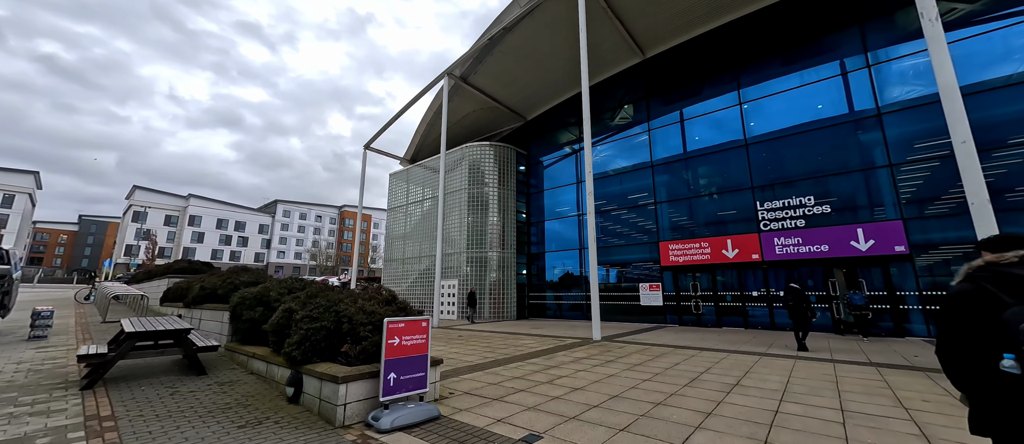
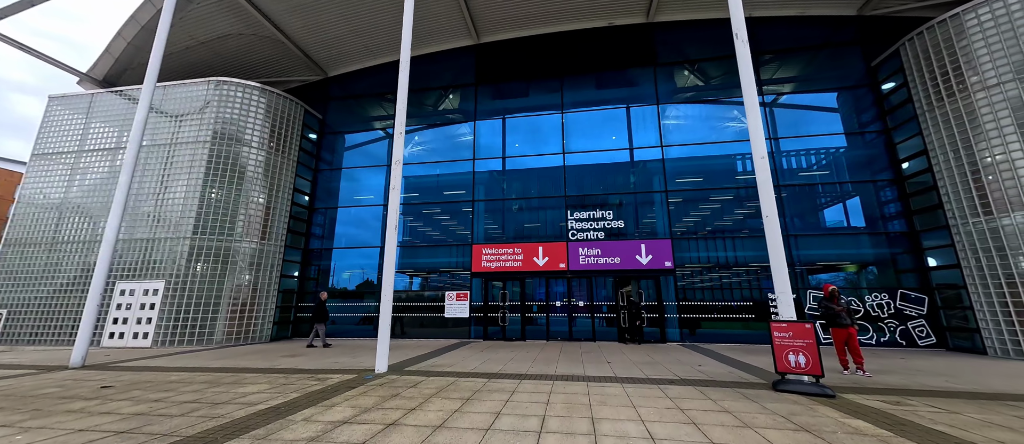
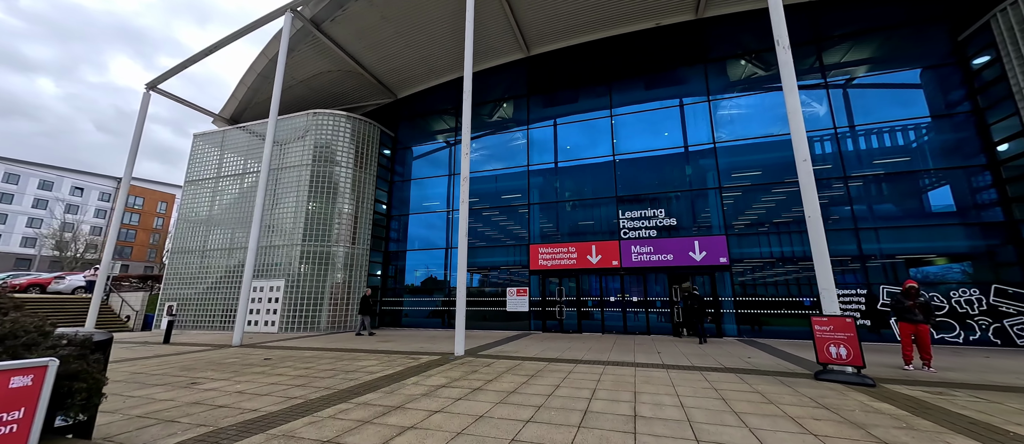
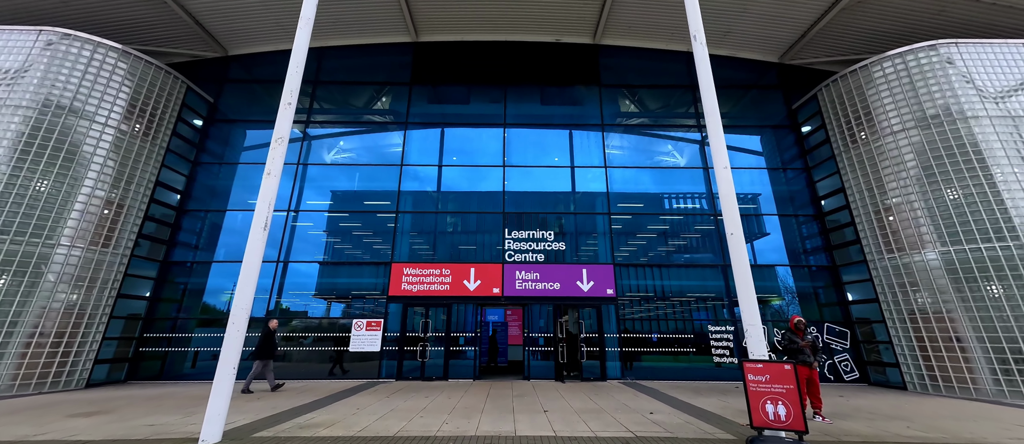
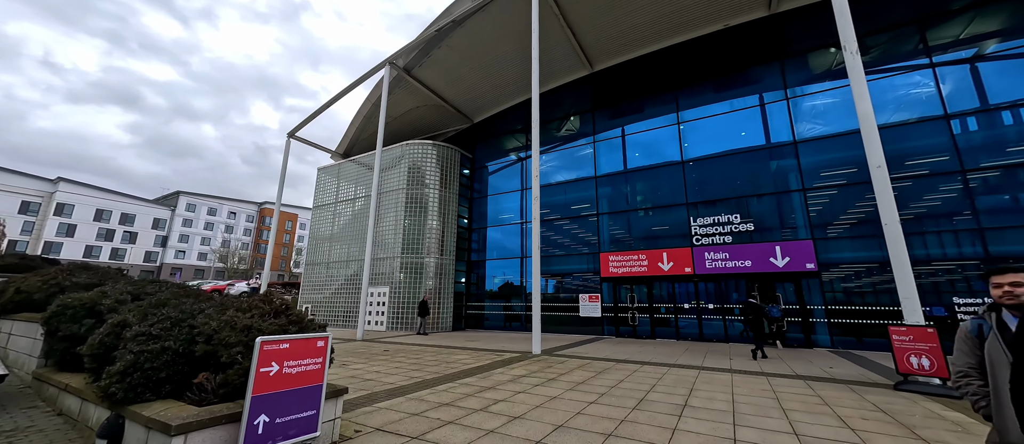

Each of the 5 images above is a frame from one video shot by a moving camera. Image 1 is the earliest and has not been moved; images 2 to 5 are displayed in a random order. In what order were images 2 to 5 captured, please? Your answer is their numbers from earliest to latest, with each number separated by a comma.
5, 3, 2, 4
